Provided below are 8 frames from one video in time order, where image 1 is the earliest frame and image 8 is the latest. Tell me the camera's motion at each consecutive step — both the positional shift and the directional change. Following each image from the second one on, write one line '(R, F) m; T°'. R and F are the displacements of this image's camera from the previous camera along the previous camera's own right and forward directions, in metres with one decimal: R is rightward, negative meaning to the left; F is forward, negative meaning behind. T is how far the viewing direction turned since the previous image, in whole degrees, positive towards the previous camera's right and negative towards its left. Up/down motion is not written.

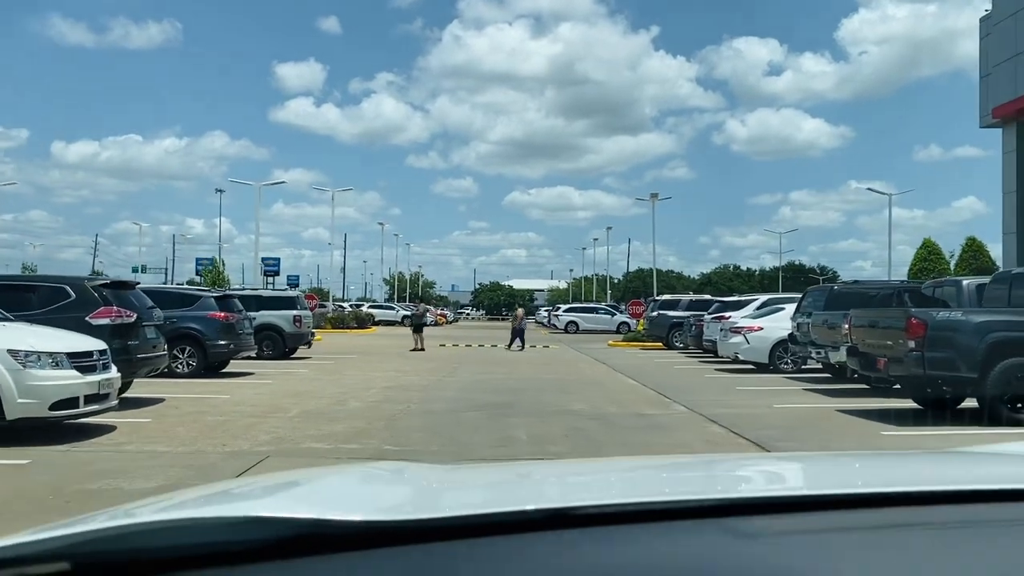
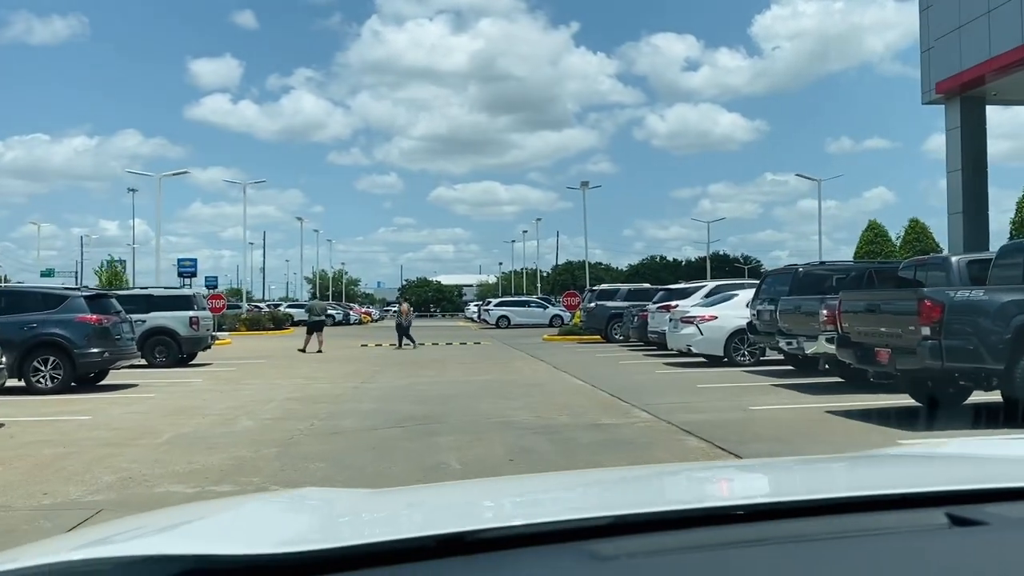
(0.0, +2.3) m; +5°
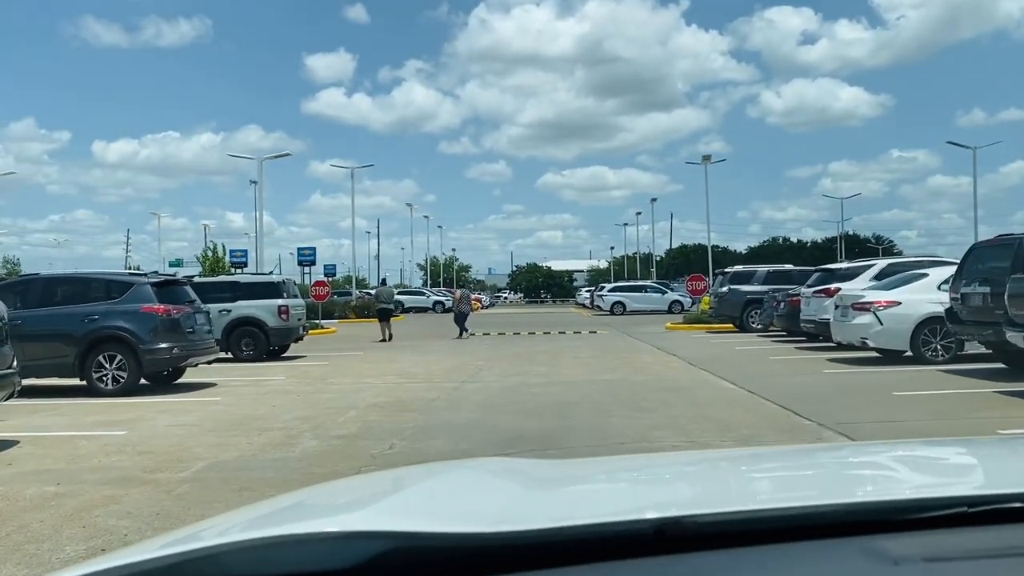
(-0.3, +2.9) m; -7°
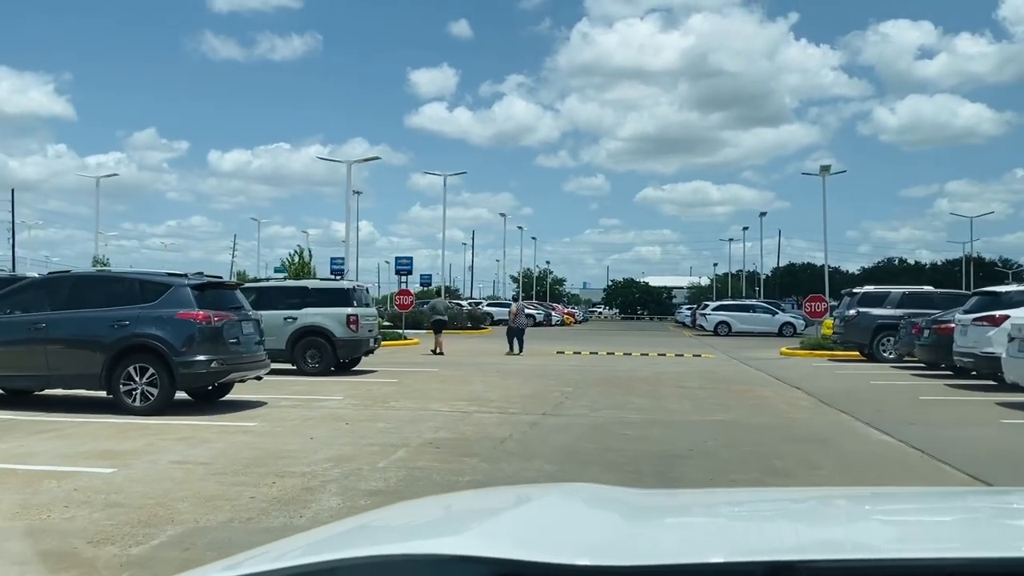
(0.0, +2.3) m; -6°
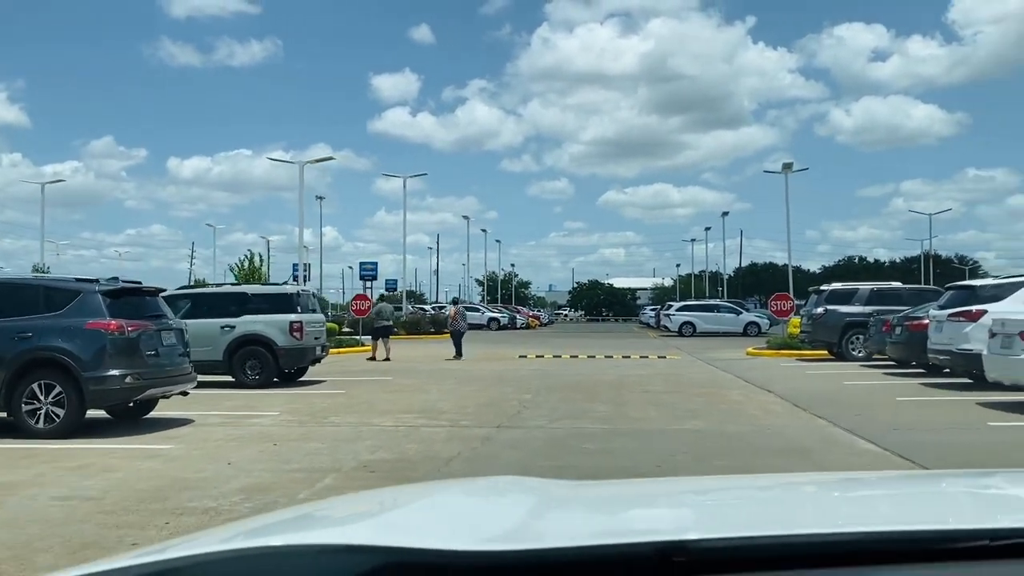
(+0.2, +1.0) m; +2°
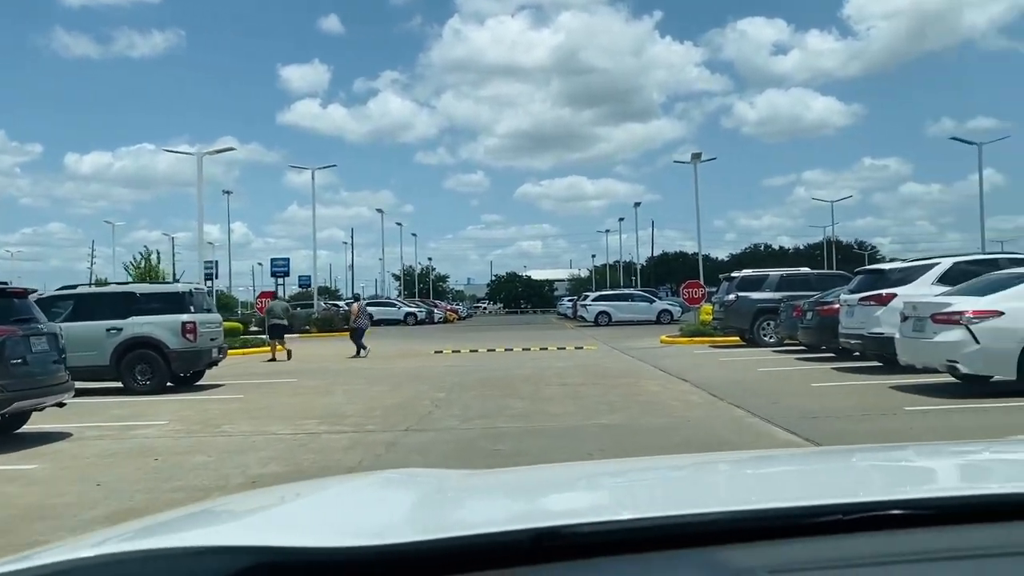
(+0.1, +0.6) m; +6°
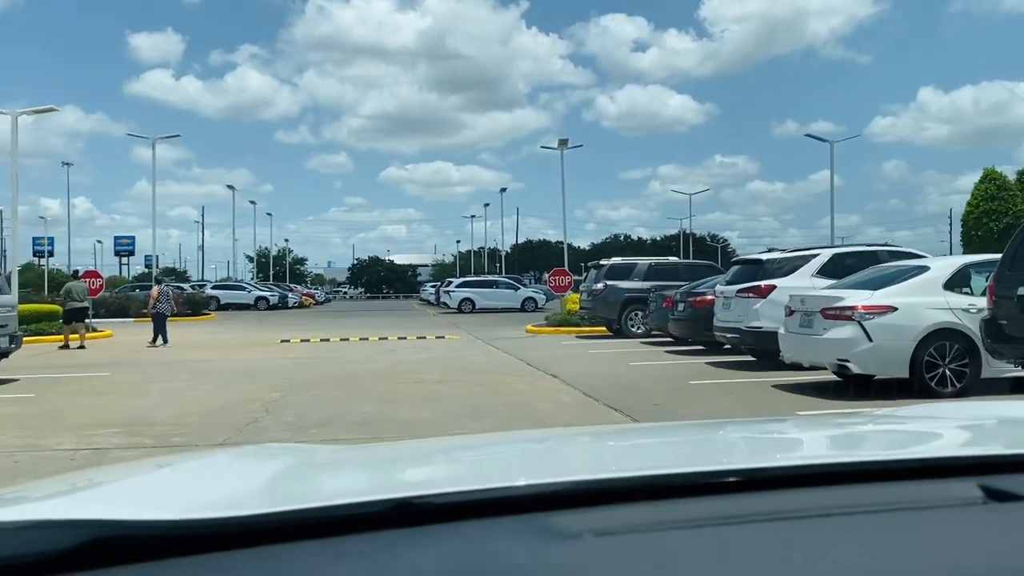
(+0.1, +1.6) m; +9°
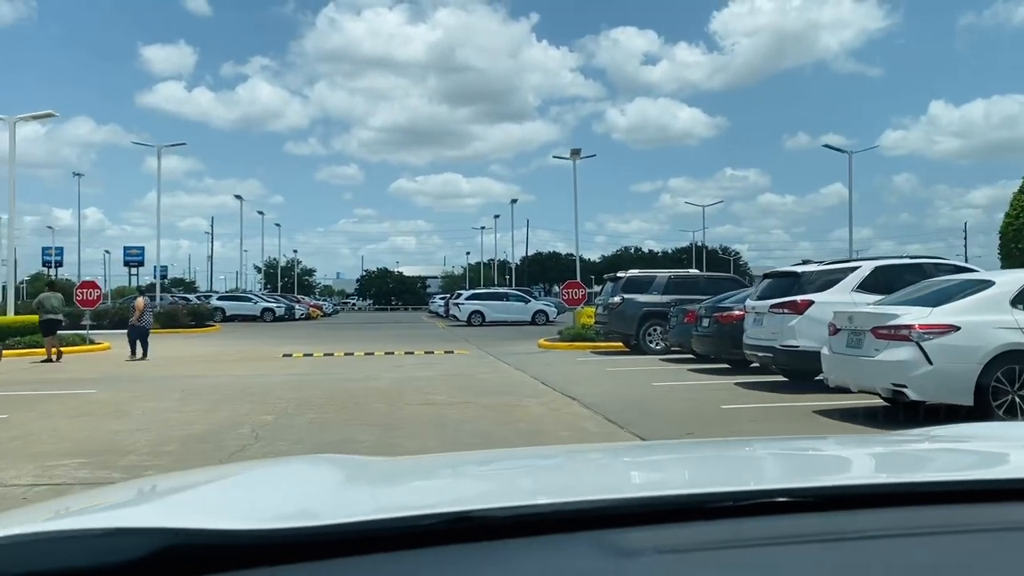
(-0.1, +1.0) m; -1°
